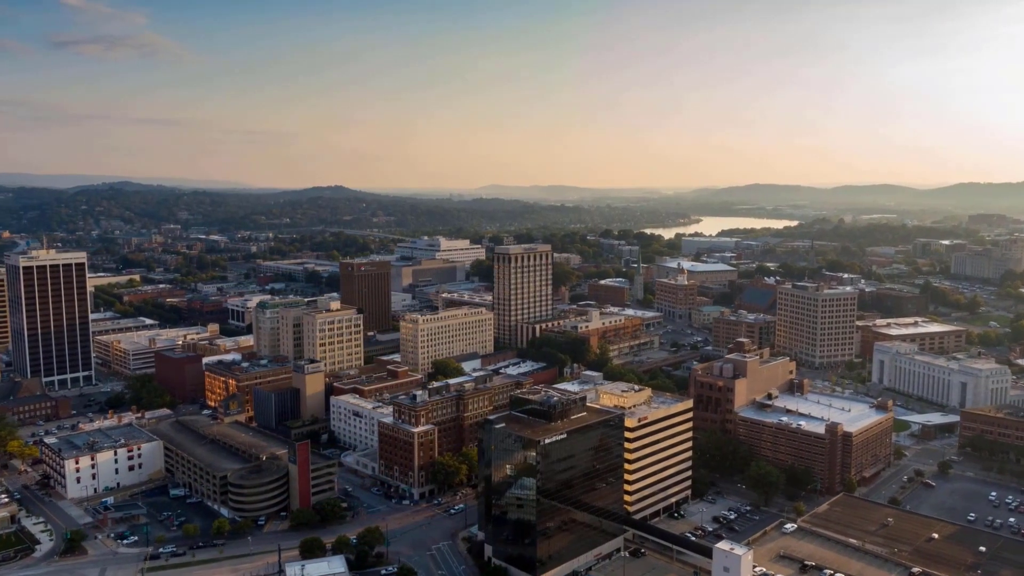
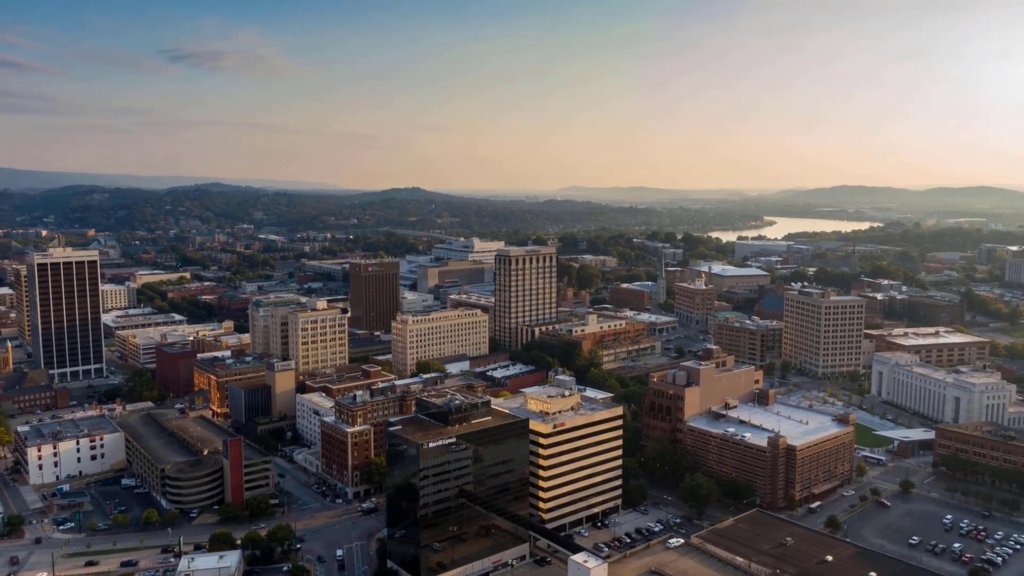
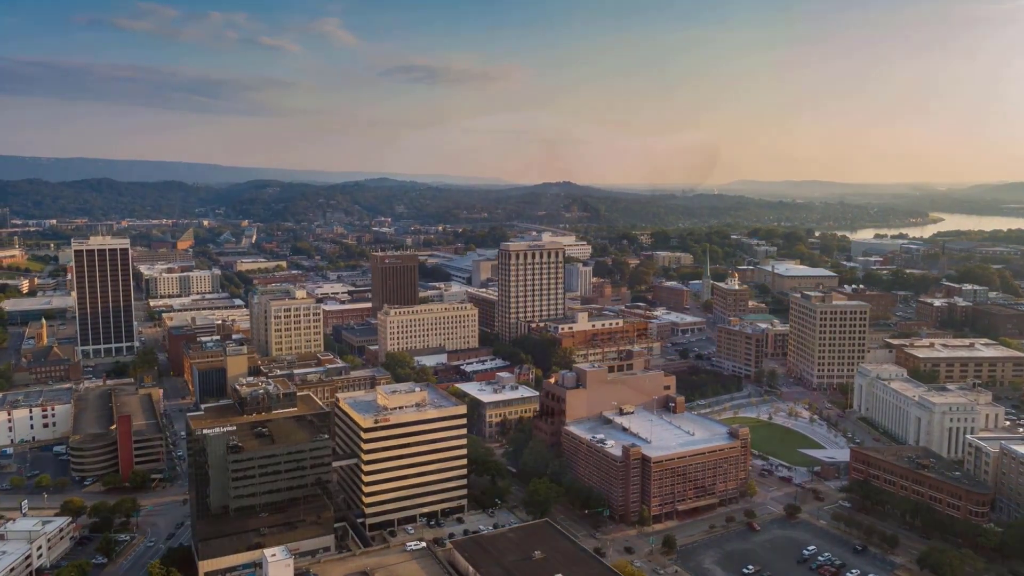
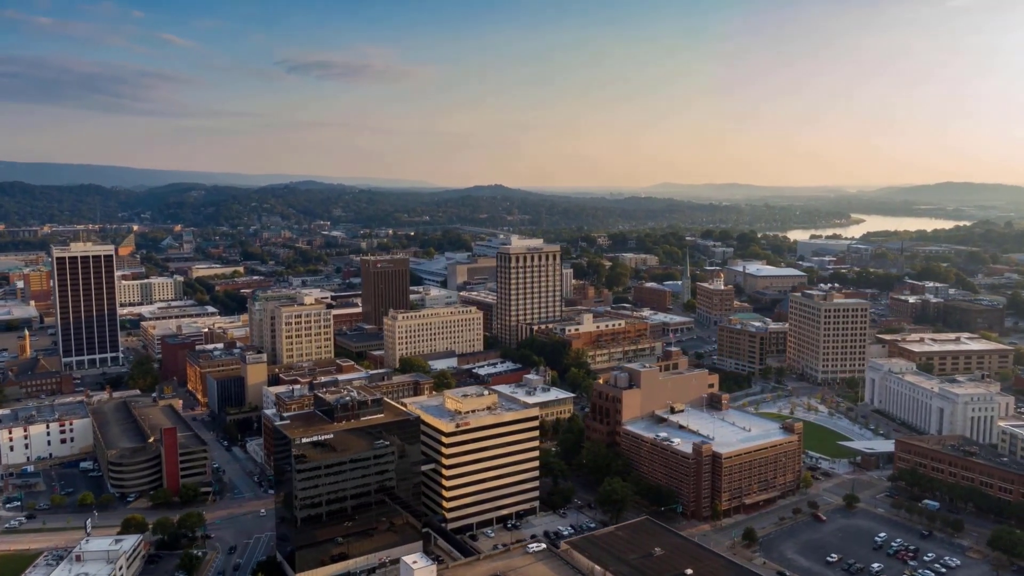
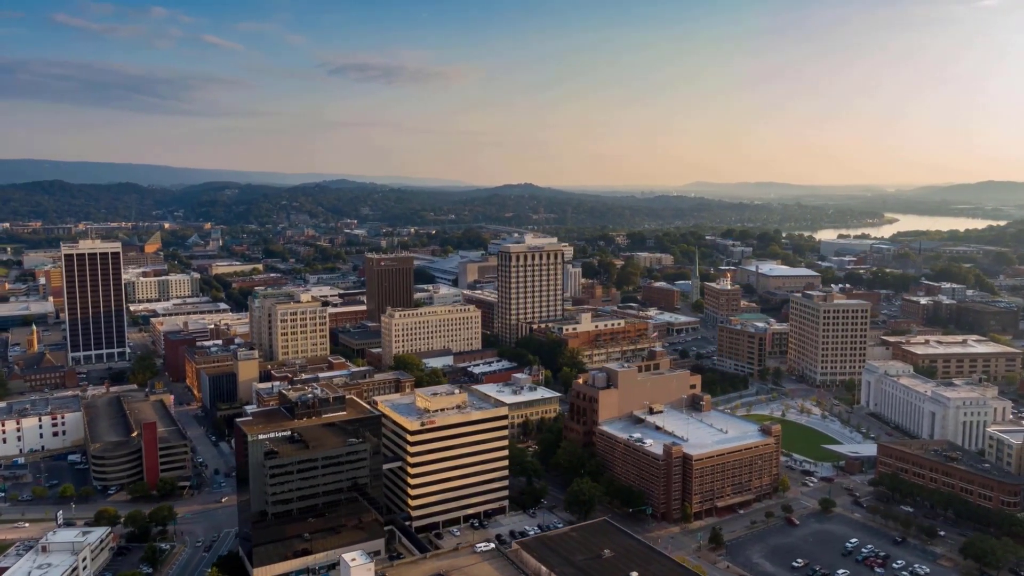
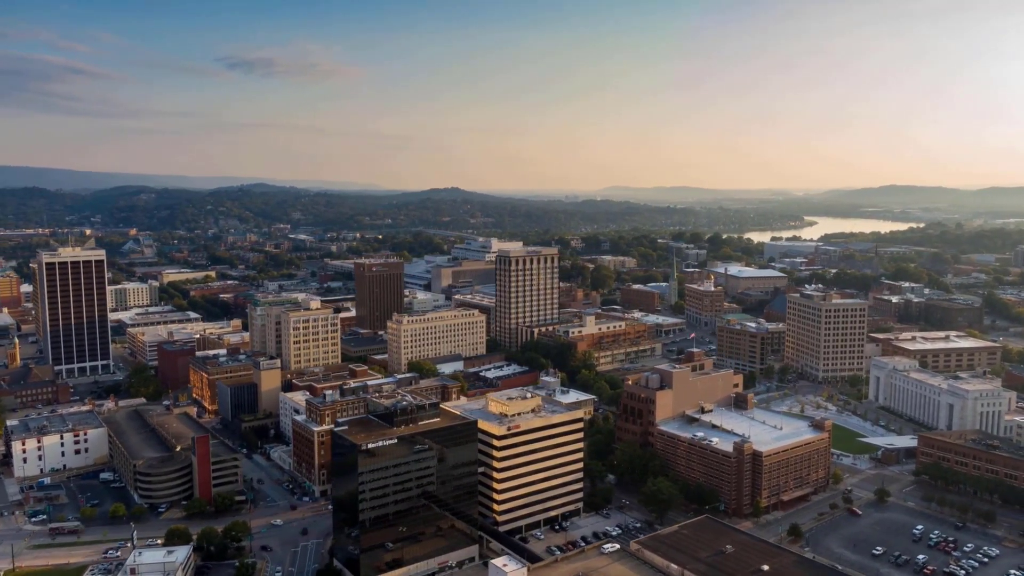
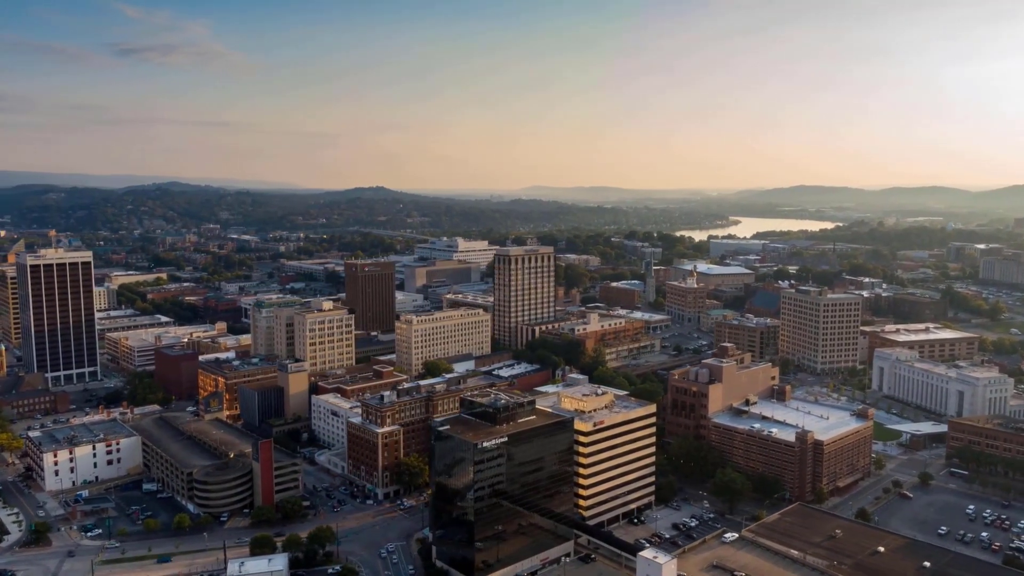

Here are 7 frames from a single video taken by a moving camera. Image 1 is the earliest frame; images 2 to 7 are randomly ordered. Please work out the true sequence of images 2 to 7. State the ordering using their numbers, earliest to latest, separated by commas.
7, 2, 6, 4, 5, 3
